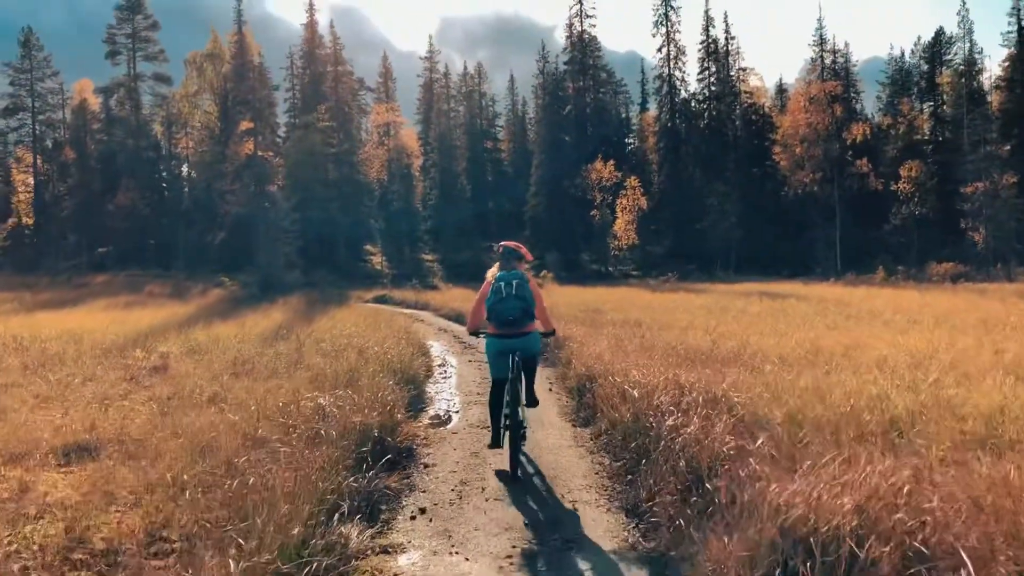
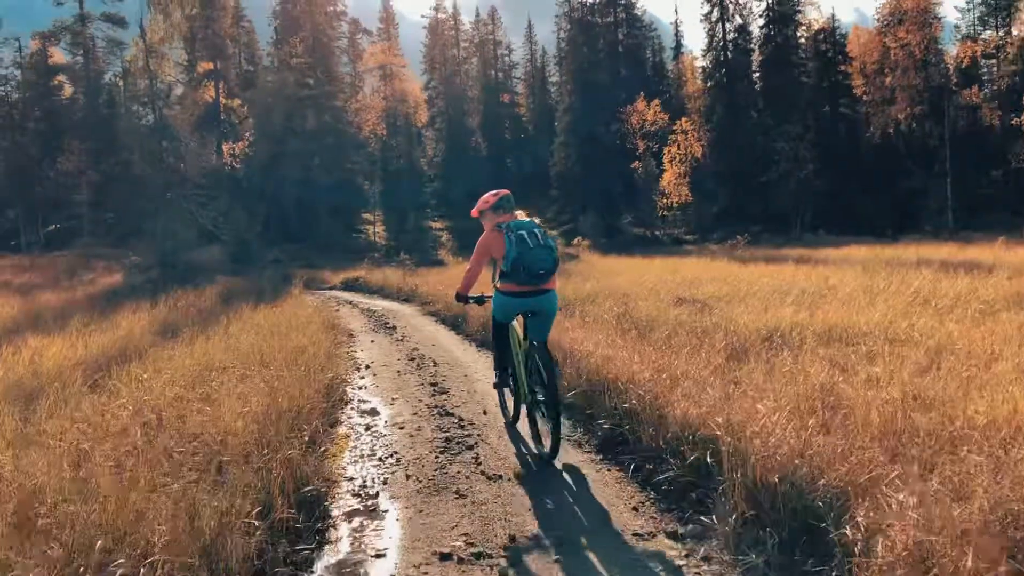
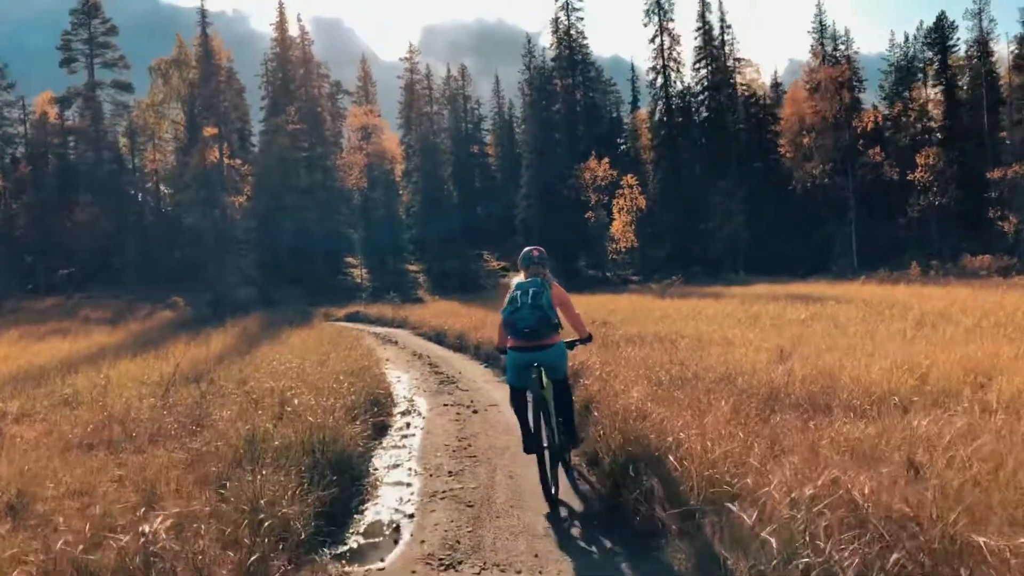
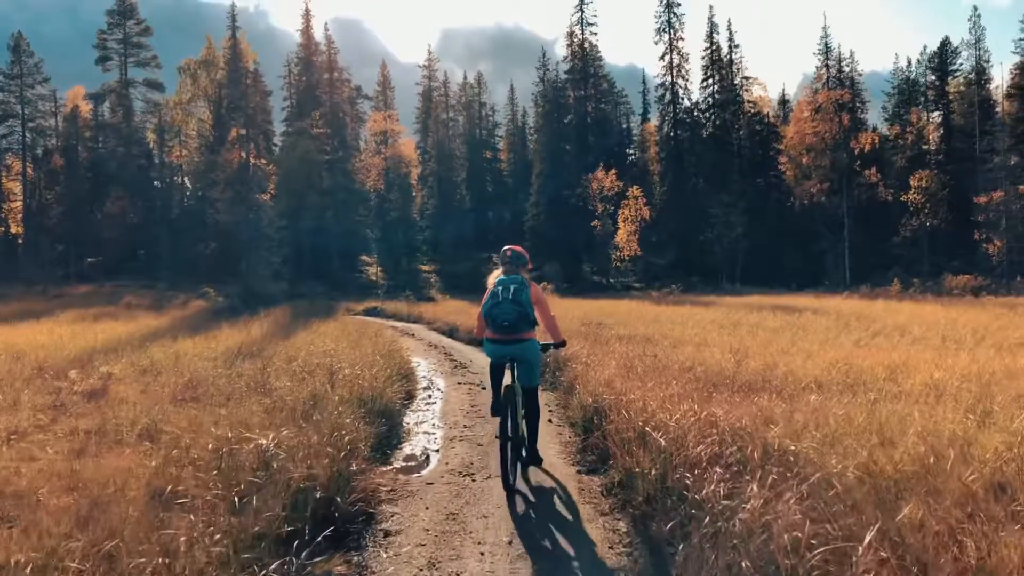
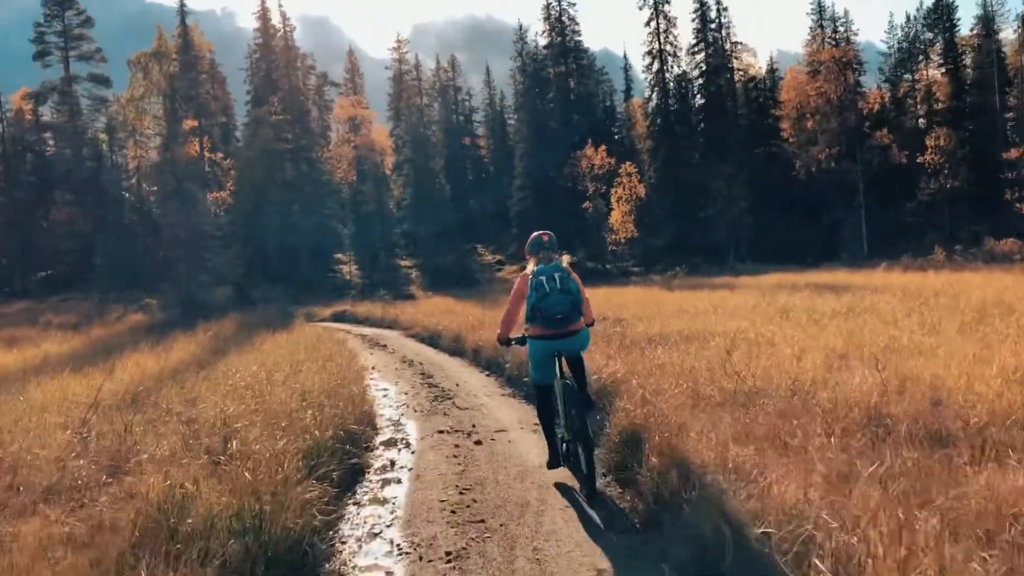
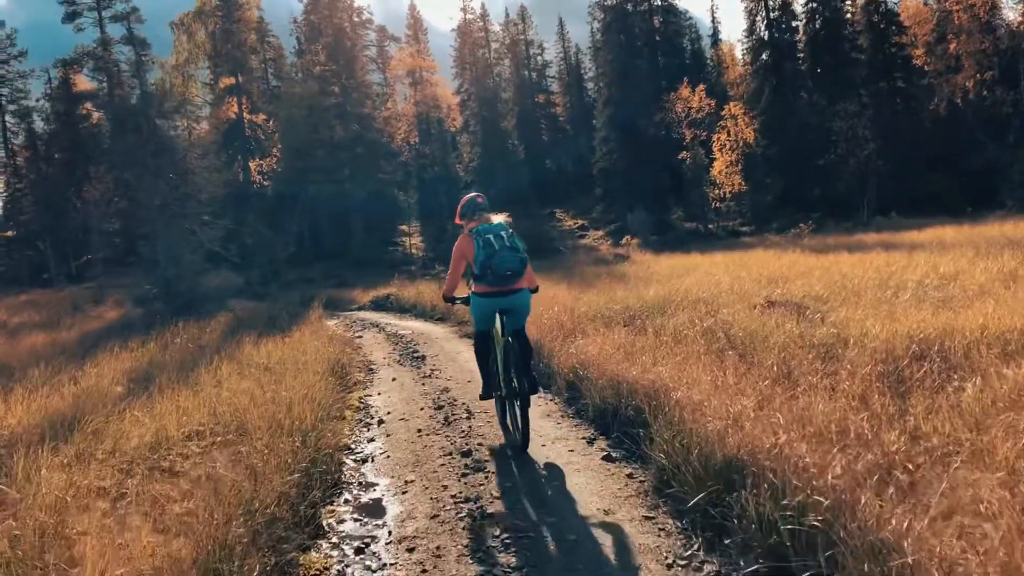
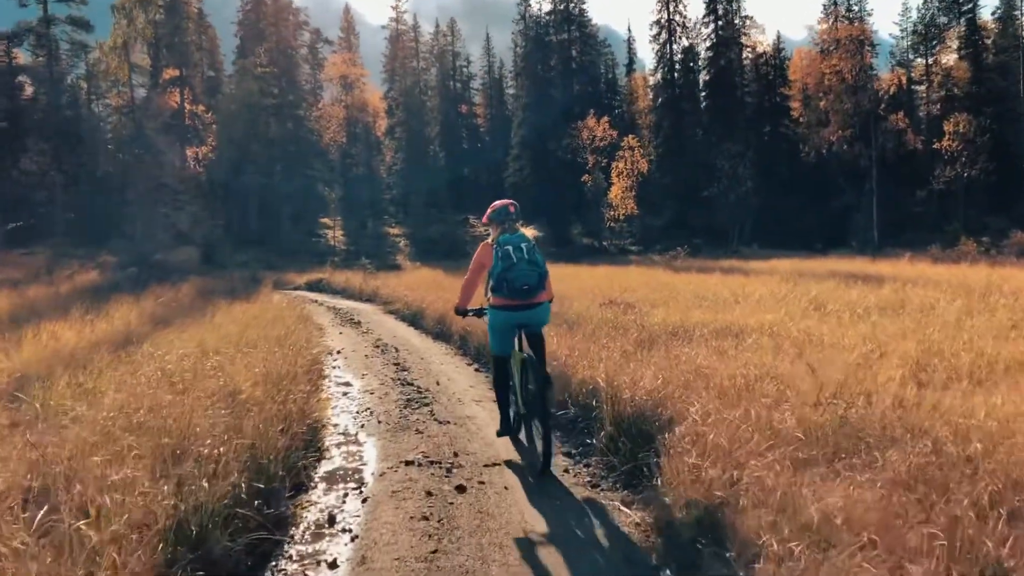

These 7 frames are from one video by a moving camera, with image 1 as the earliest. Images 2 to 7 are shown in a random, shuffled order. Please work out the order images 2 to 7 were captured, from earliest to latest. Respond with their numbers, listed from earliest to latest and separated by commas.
4, 3, 5, 7, 2, 6
